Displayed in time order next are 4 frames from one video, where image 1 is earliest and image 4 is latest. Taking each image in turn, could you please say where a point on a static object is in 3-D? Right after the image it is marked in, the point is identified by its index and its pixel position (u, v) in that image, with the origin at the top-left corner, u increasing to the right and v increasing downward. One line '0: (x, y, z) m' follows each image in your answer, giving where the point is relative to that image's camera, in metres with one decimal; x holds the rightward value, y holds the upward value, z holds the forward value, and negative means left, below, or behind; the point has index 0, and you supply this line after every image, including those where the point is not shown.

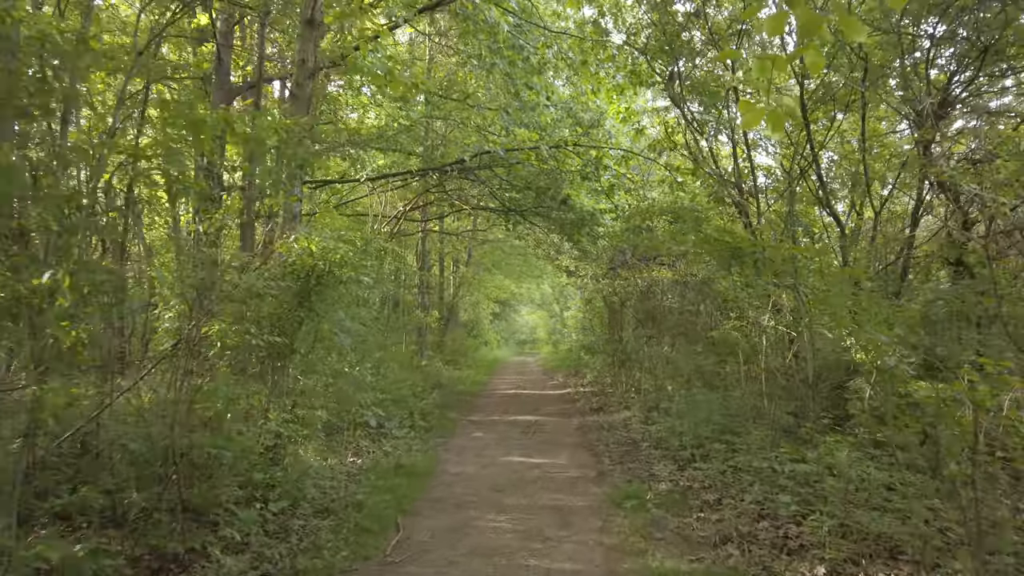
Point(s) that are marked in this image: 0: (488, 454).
0: (-0.3, -2.0, +8.9) m
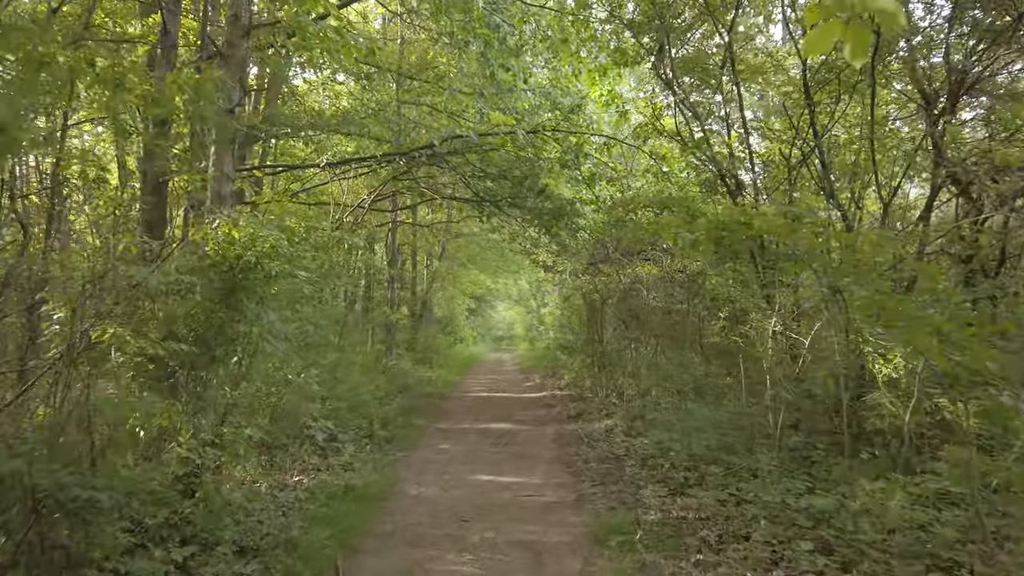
0: (-0.6, -2.0, +7.9) m
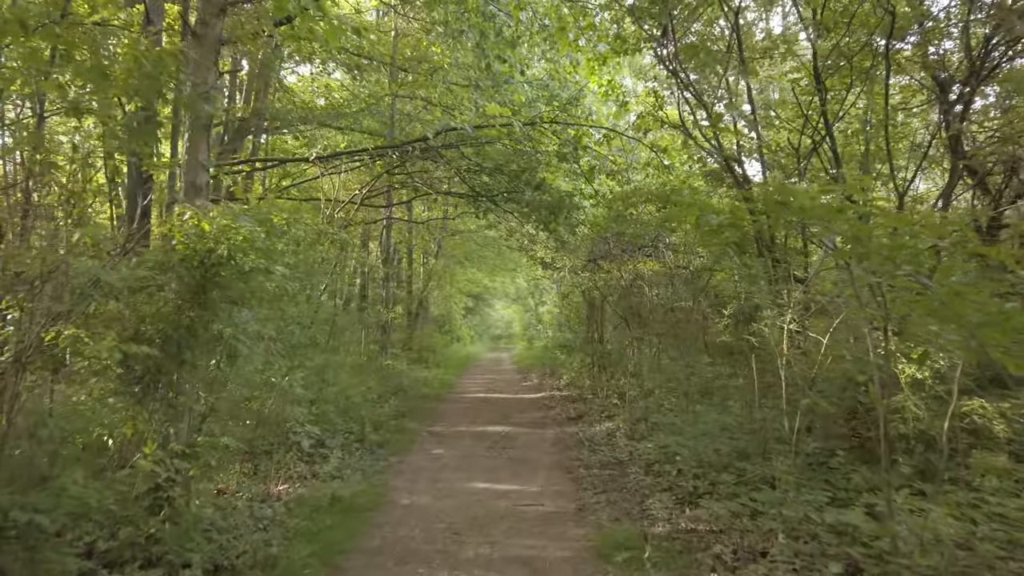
0: (-0.7, -2.0, +7.5) m
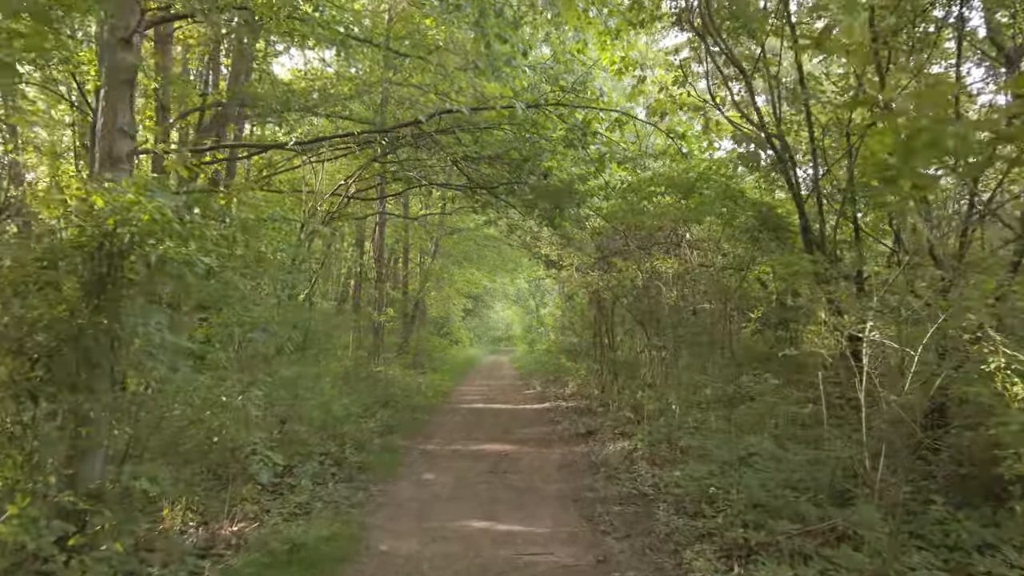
0: (-0.6, -1.9, +6.3) m
